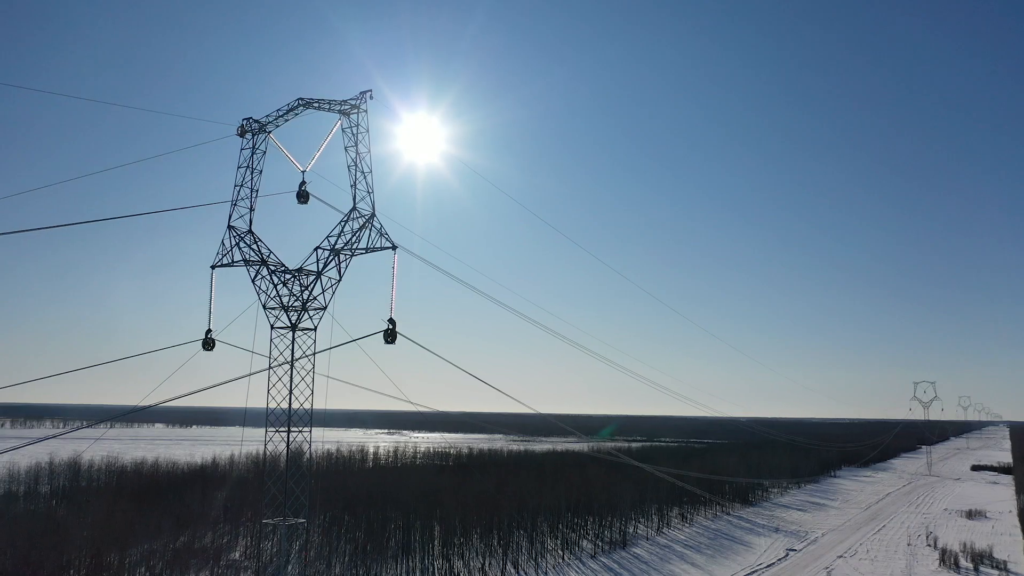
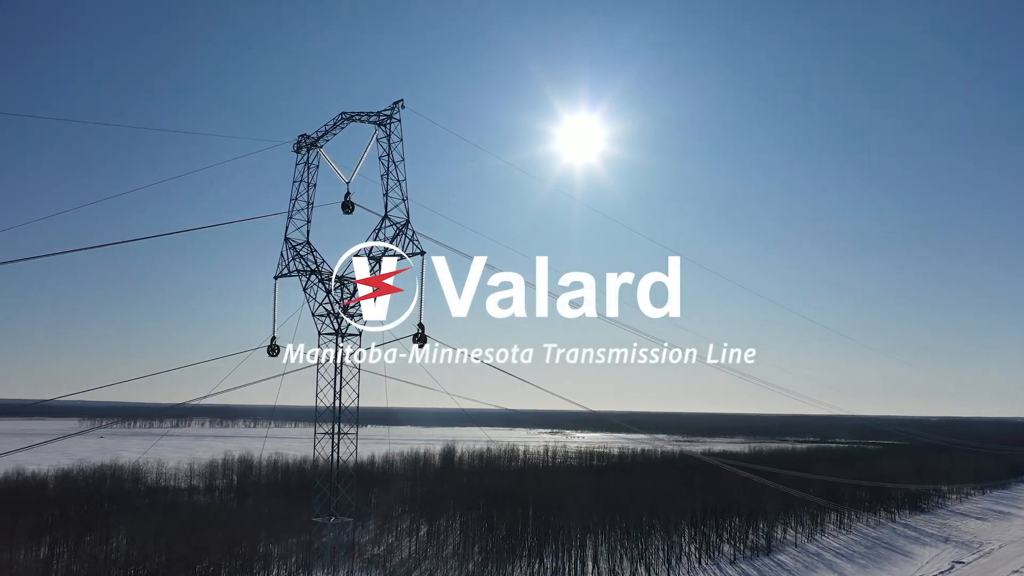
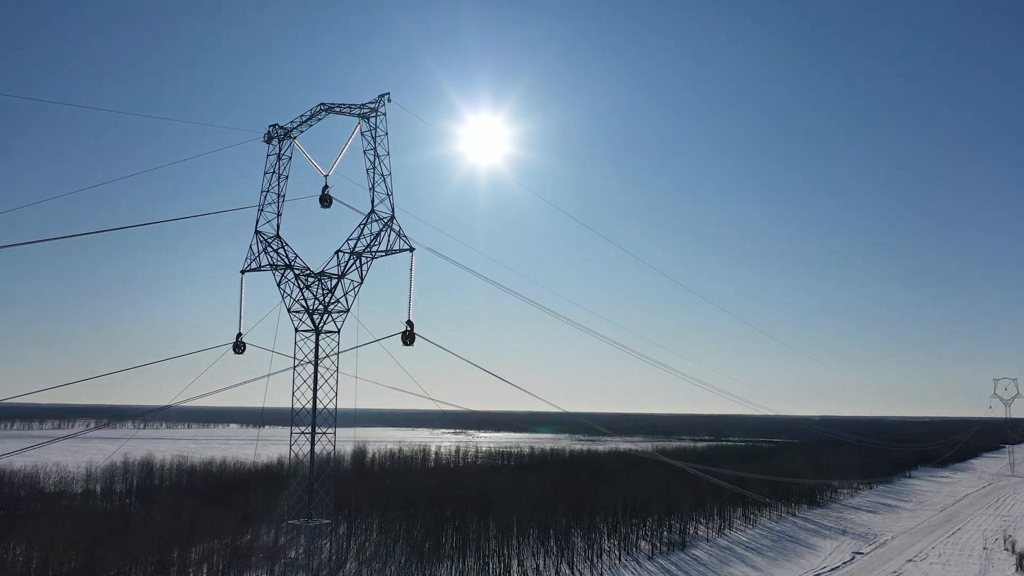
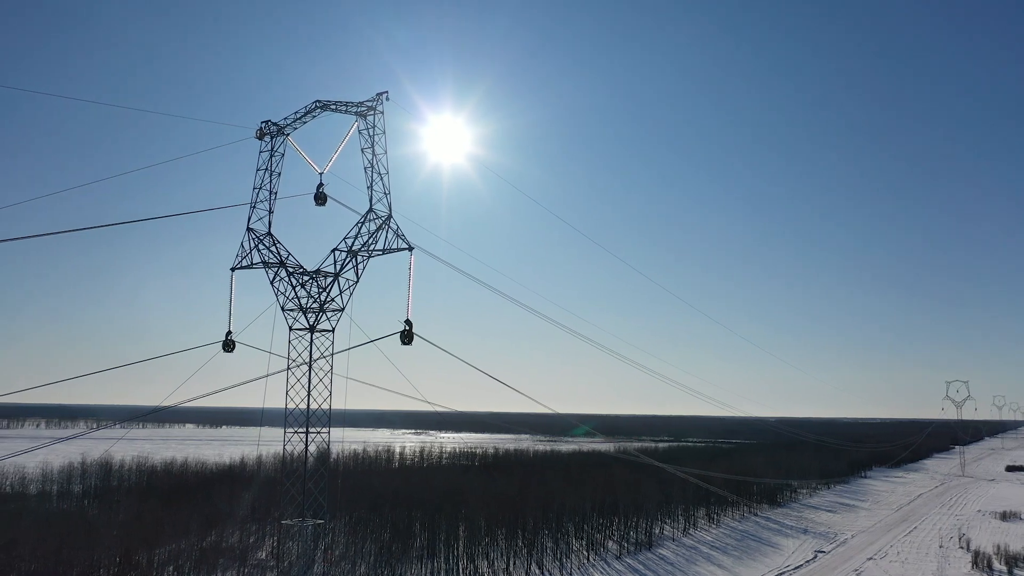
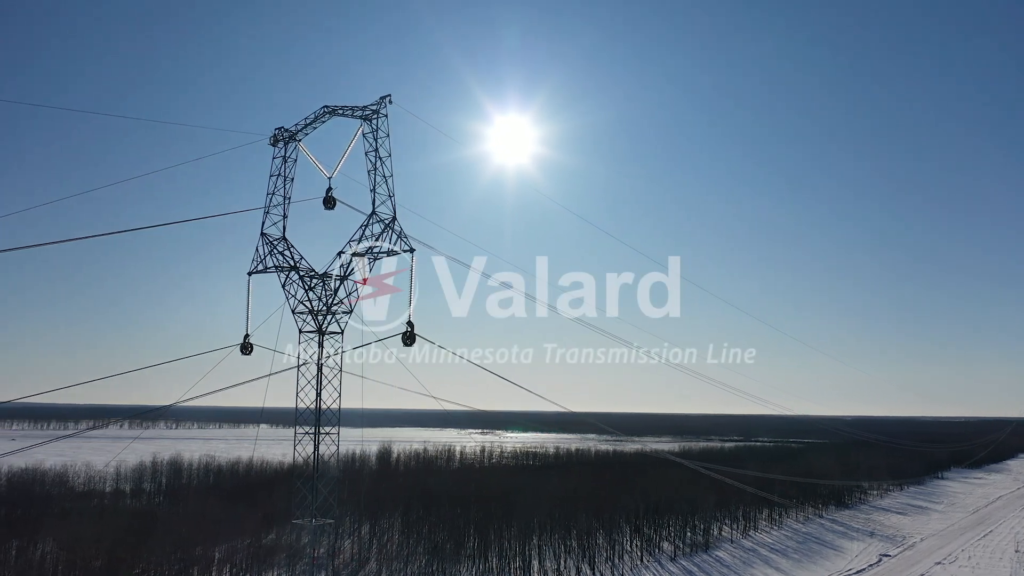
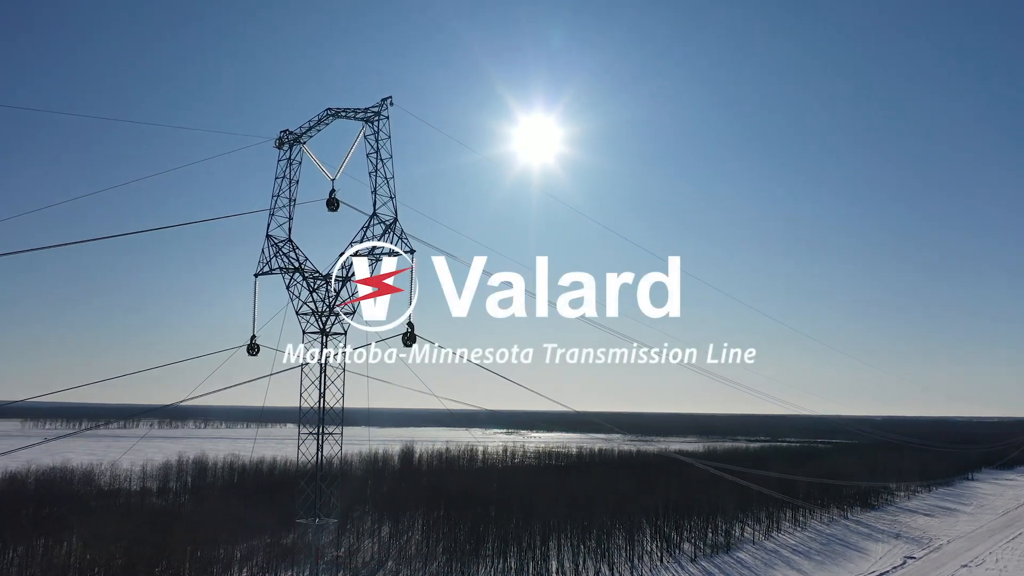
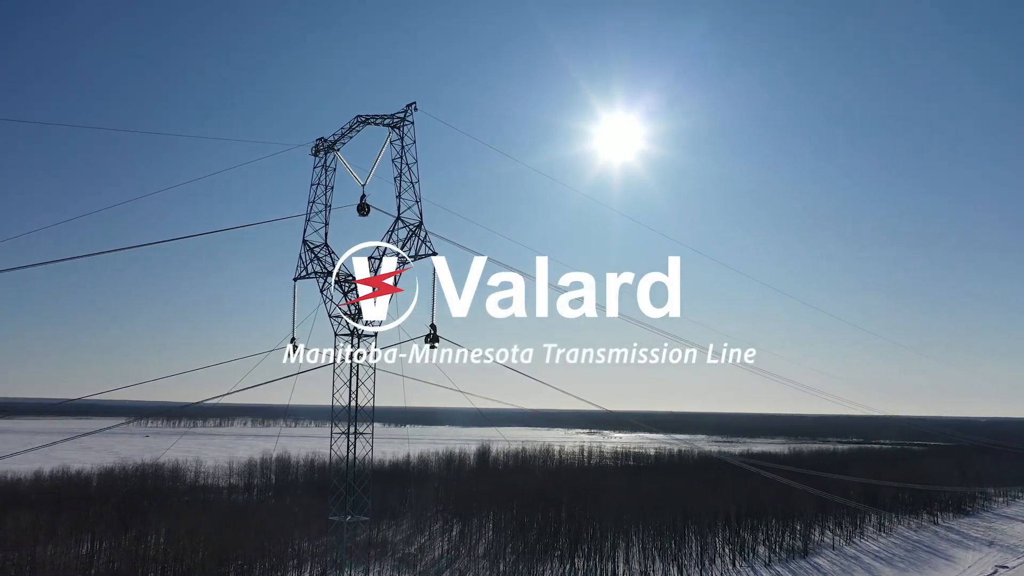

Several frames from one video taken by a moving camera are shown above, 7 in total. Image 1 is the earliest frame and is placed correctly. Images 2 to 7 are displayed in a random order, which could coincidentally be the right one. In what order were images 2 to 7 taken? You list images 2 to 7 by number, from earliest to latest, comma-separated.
4, 3, 5, 6, 2, 7
